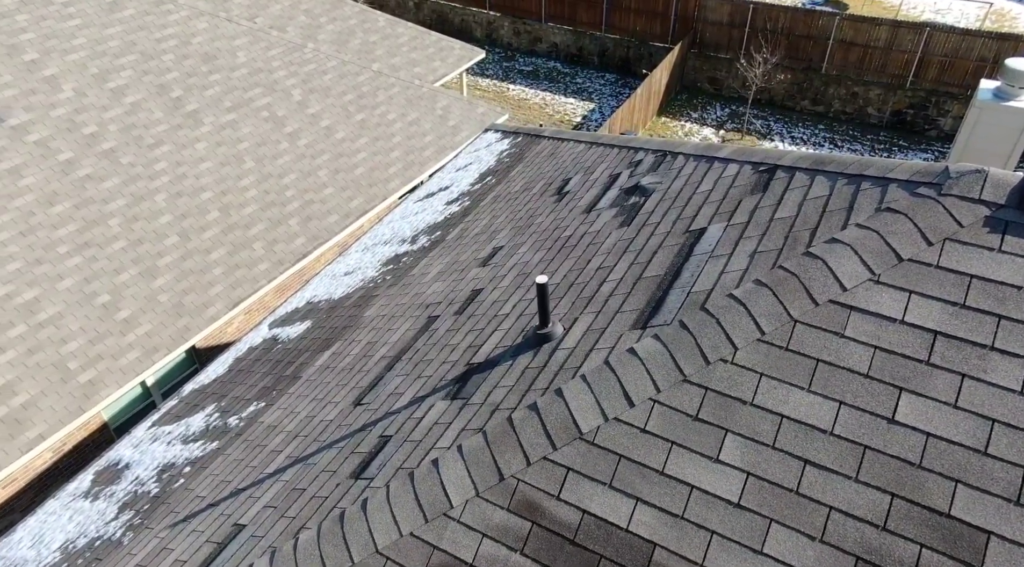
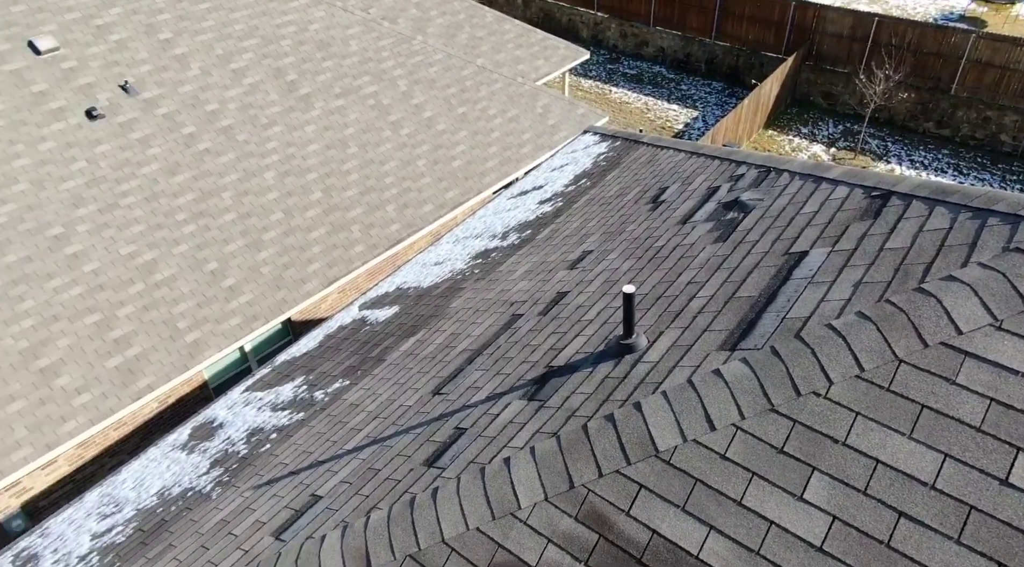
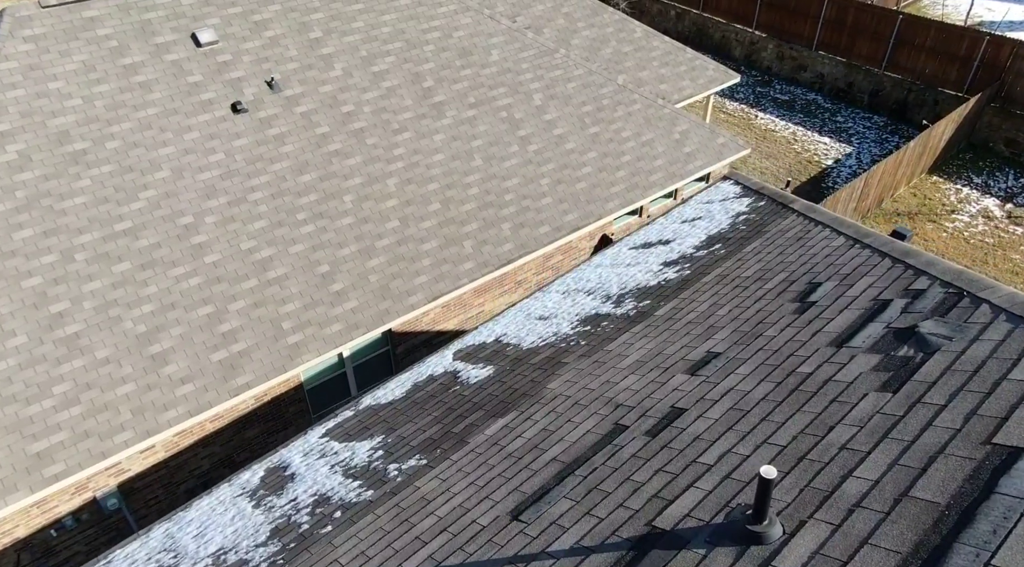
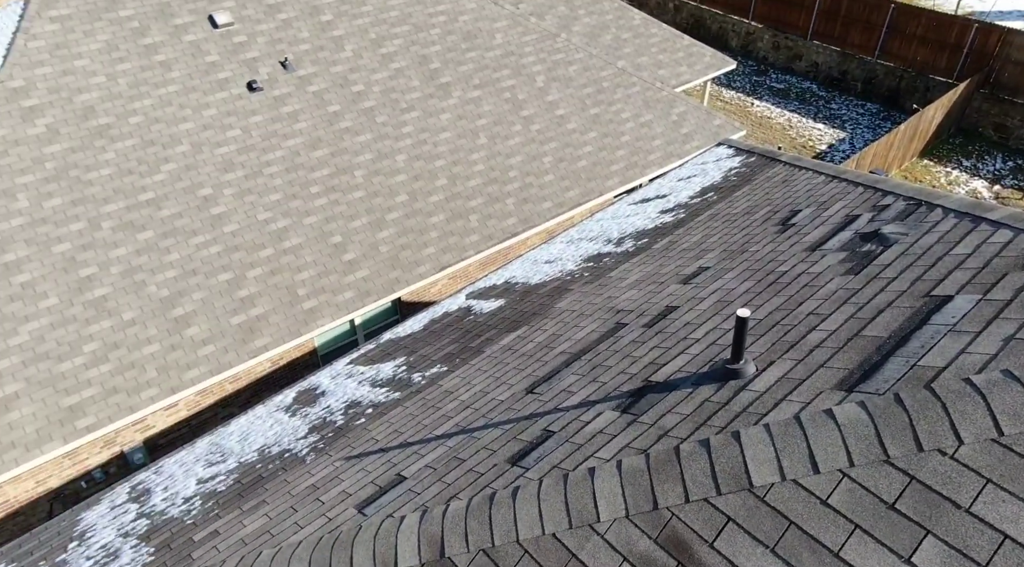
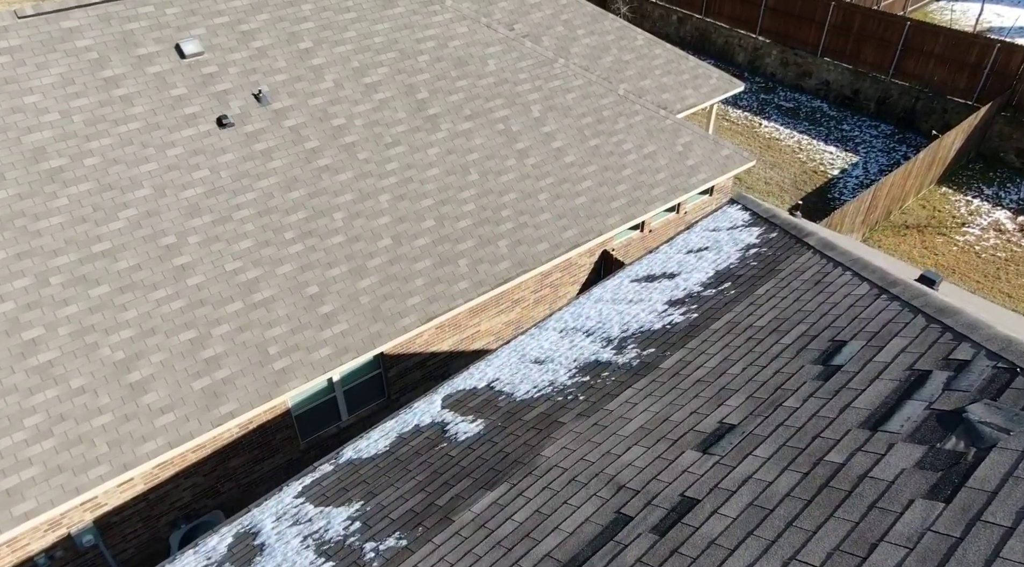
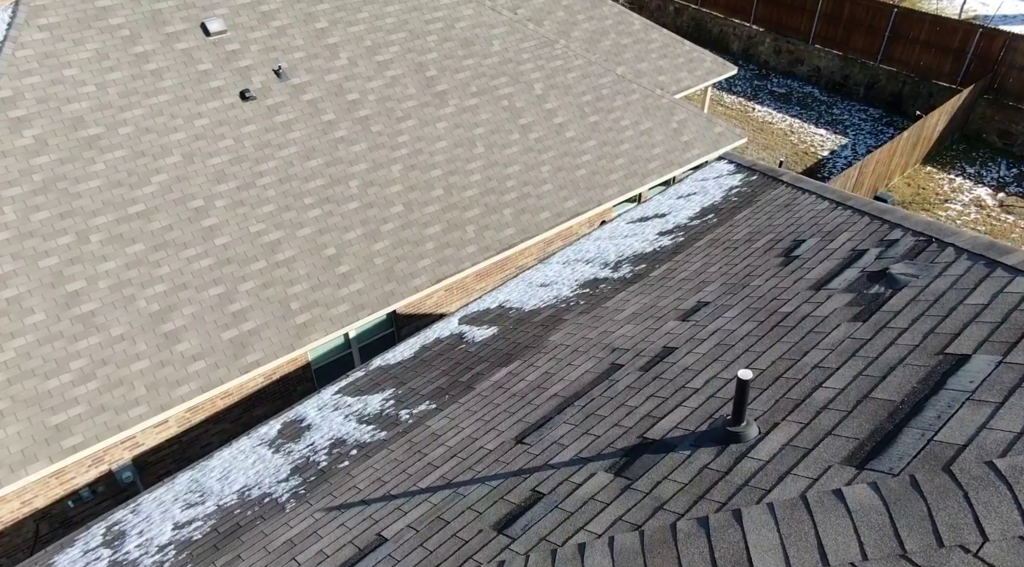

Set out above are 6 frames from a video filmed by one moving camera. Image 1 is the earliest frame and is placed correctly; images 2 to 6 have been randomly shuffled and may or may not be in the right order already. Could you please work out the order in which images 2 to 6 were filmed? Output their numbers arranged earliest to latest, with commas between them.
2, 4, 6, 3, 5
